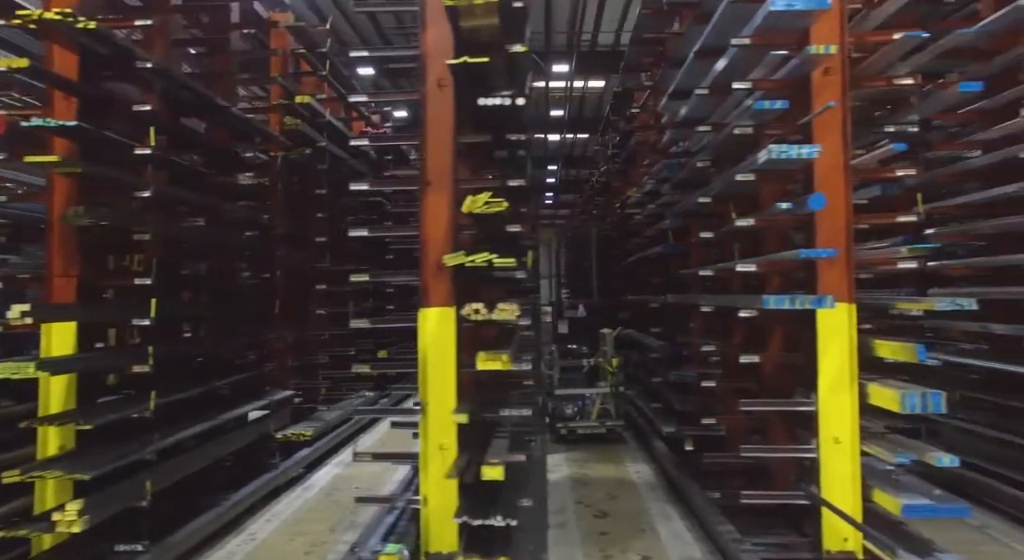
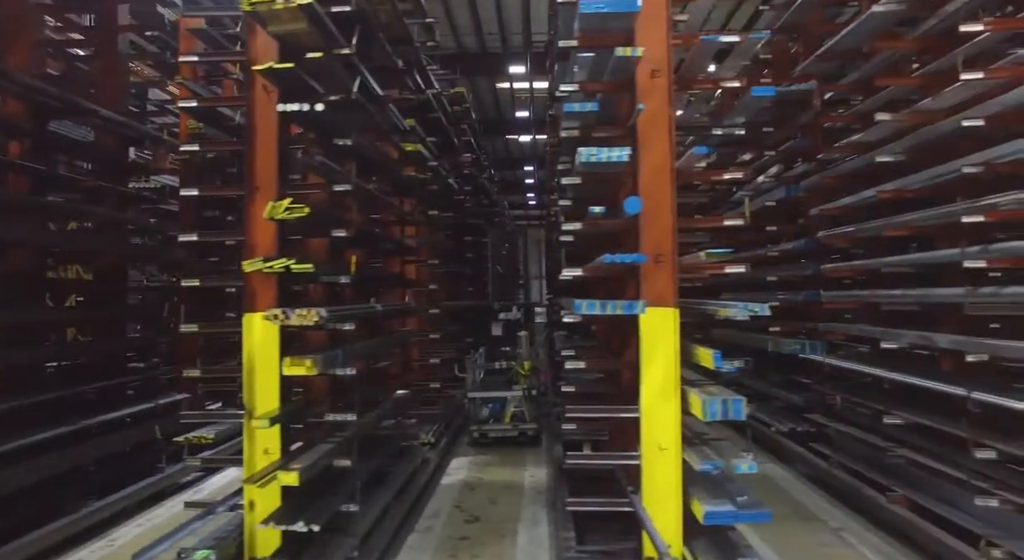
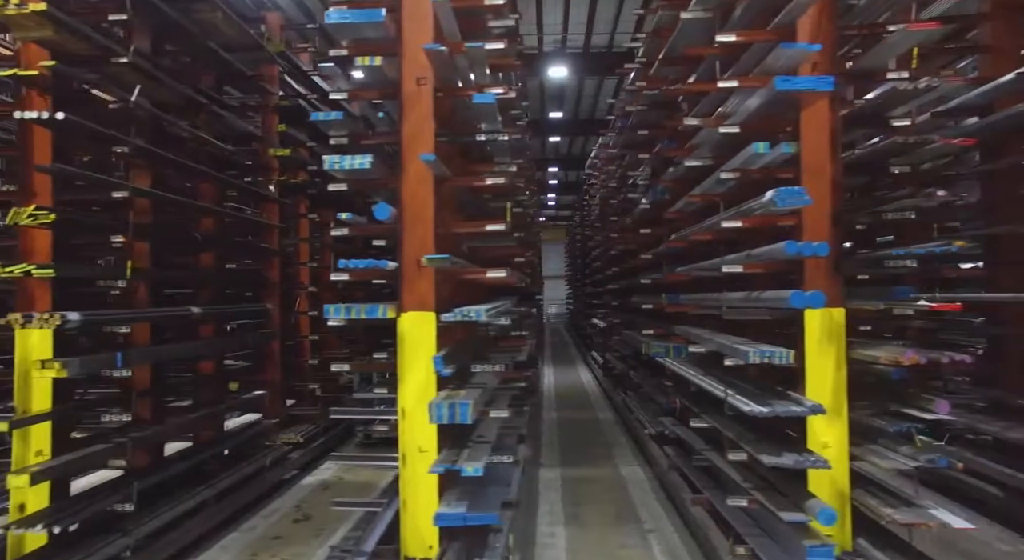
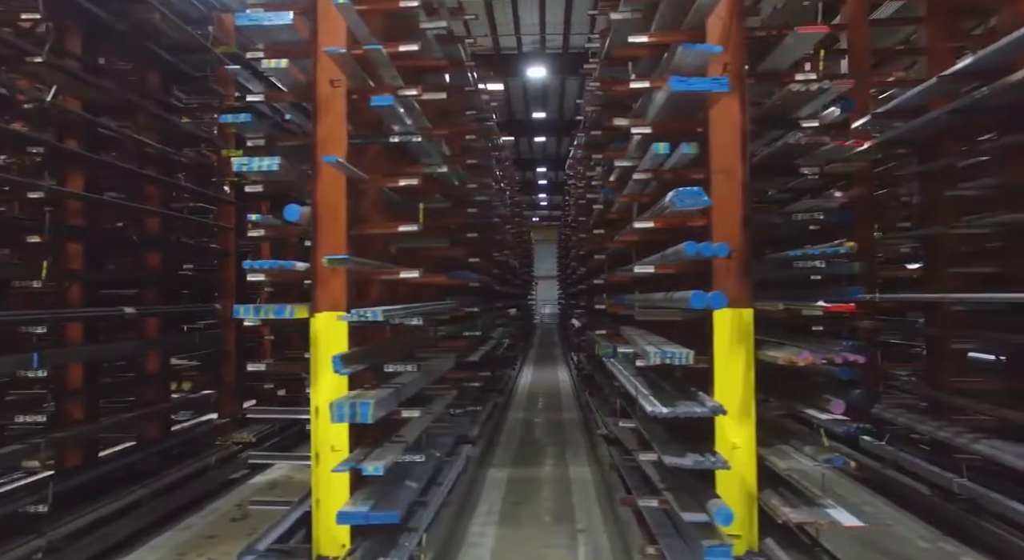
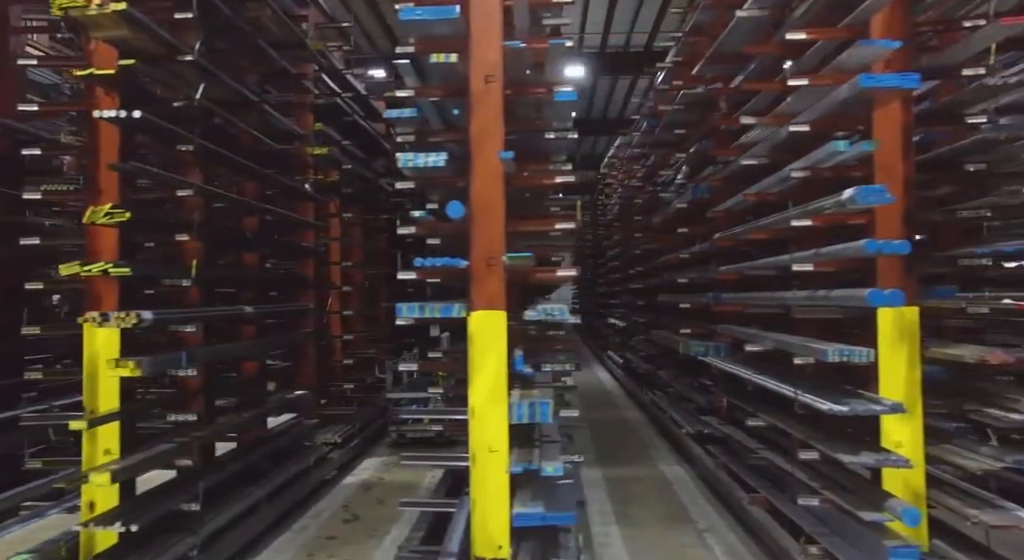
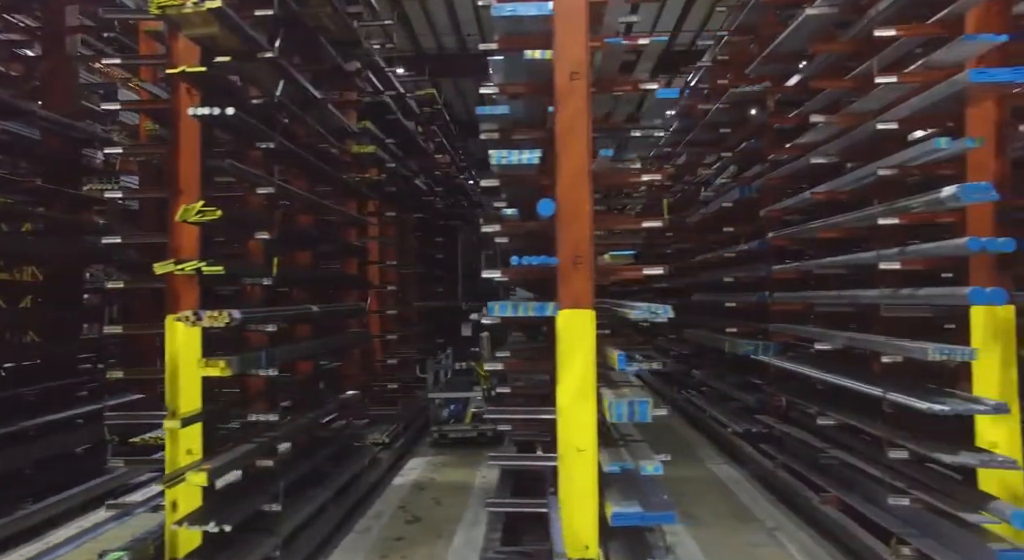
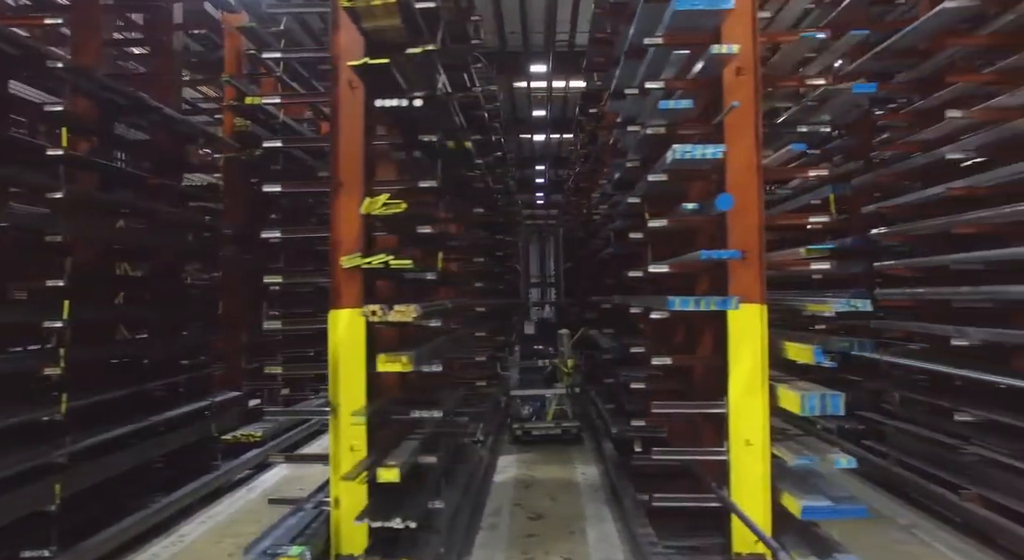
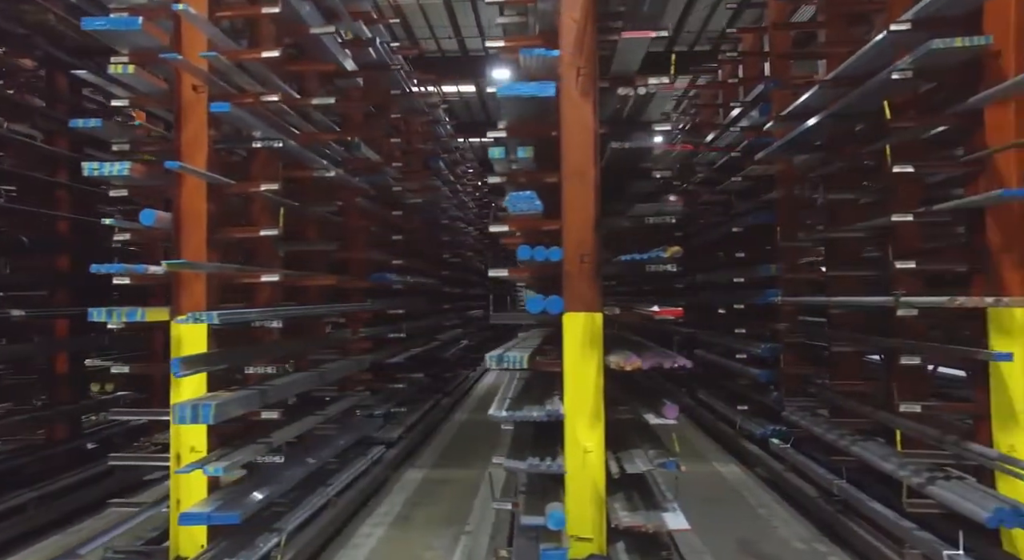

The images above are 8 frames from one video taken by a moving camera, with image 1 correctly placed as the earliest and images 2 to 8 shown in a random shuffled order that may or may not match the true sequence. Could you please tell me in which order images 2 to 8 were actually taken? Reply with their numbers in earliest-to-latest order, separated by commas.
7, 2, 6, 5, 3, 4, 8
